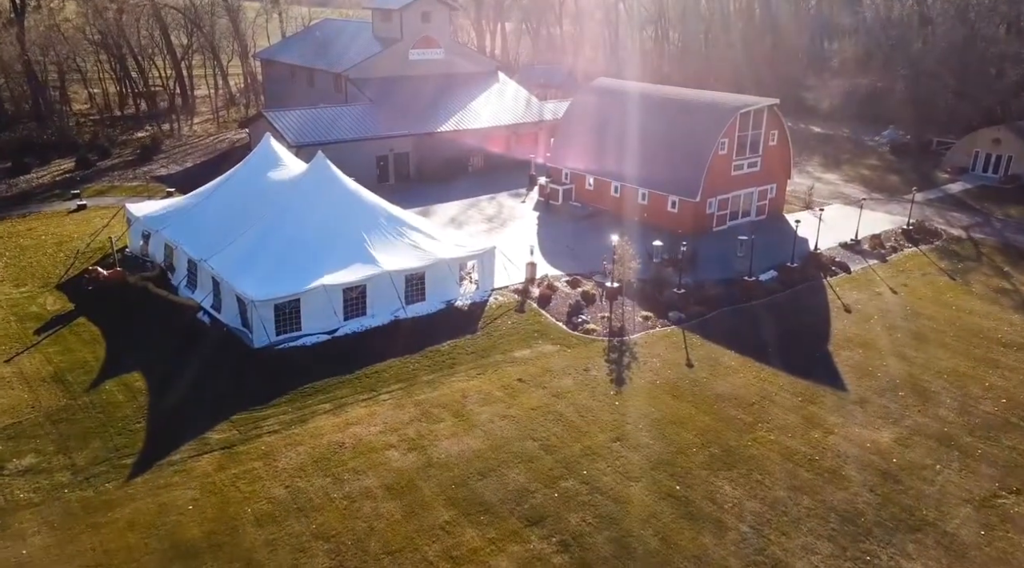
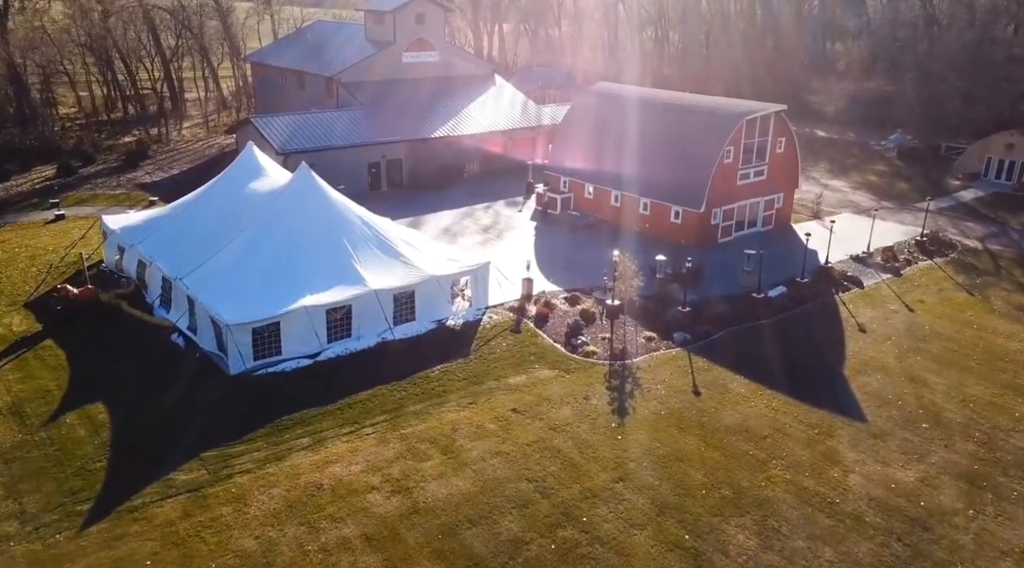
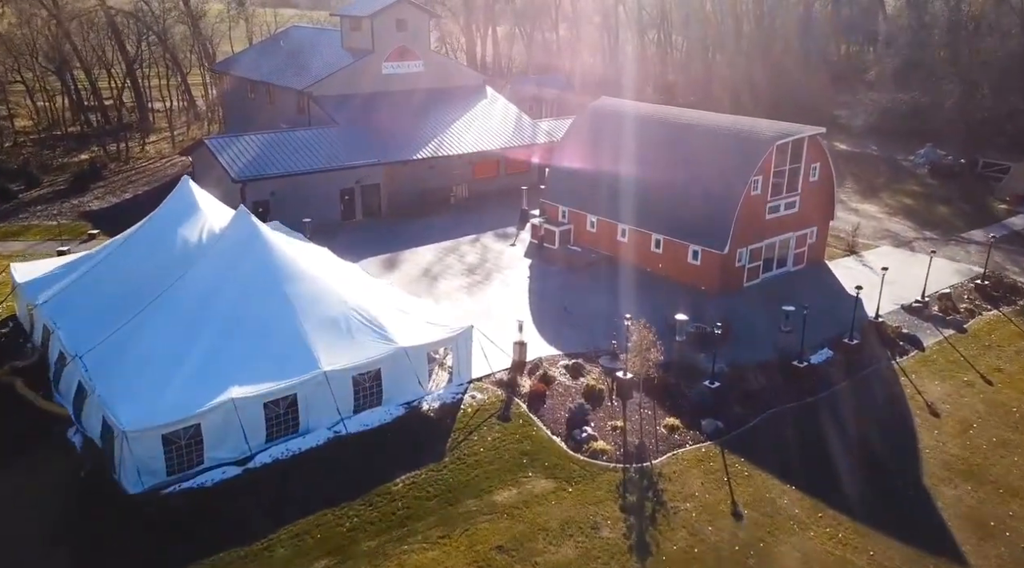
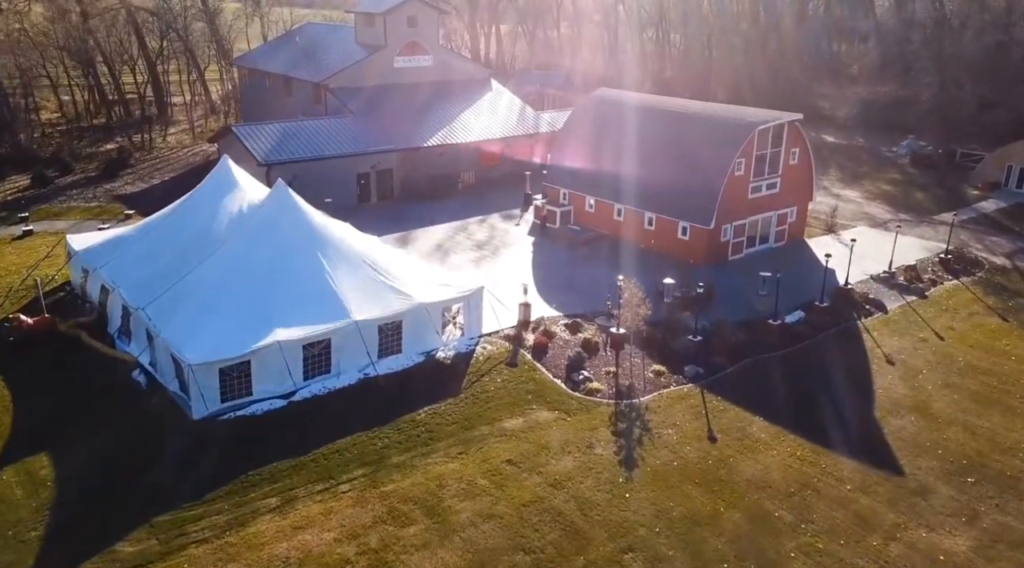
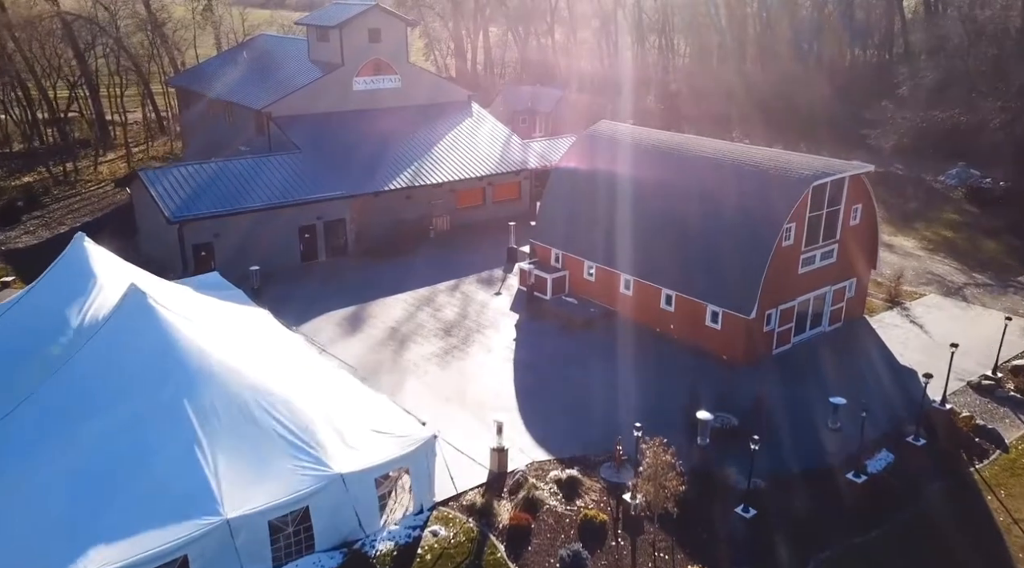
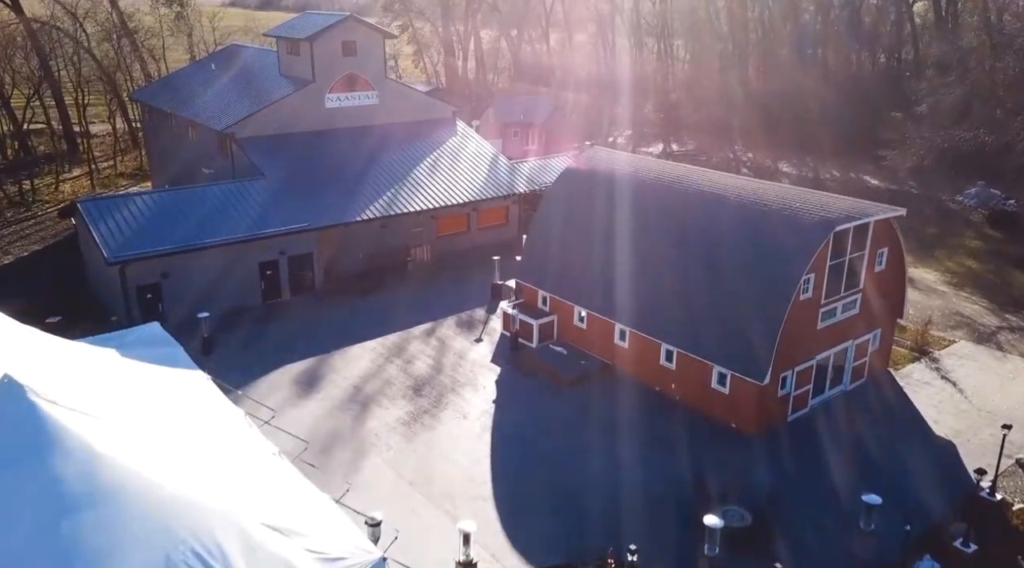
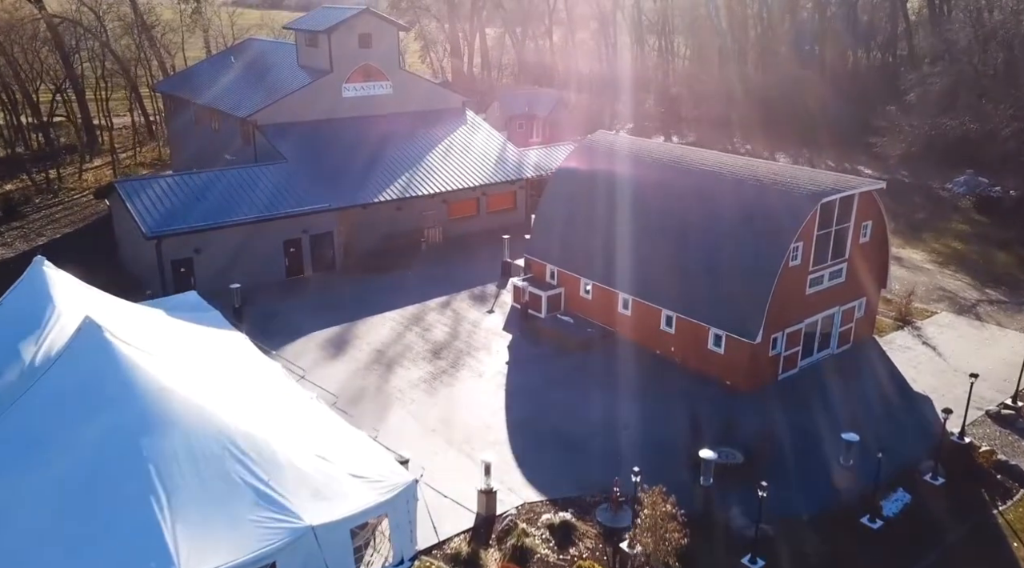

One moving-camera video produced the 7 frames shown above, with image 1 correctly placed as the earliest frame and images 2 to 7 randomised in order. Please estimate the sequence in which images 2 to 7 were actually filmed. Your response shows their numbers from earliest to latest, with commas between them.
2, 4, 3, 5, 7, 6
